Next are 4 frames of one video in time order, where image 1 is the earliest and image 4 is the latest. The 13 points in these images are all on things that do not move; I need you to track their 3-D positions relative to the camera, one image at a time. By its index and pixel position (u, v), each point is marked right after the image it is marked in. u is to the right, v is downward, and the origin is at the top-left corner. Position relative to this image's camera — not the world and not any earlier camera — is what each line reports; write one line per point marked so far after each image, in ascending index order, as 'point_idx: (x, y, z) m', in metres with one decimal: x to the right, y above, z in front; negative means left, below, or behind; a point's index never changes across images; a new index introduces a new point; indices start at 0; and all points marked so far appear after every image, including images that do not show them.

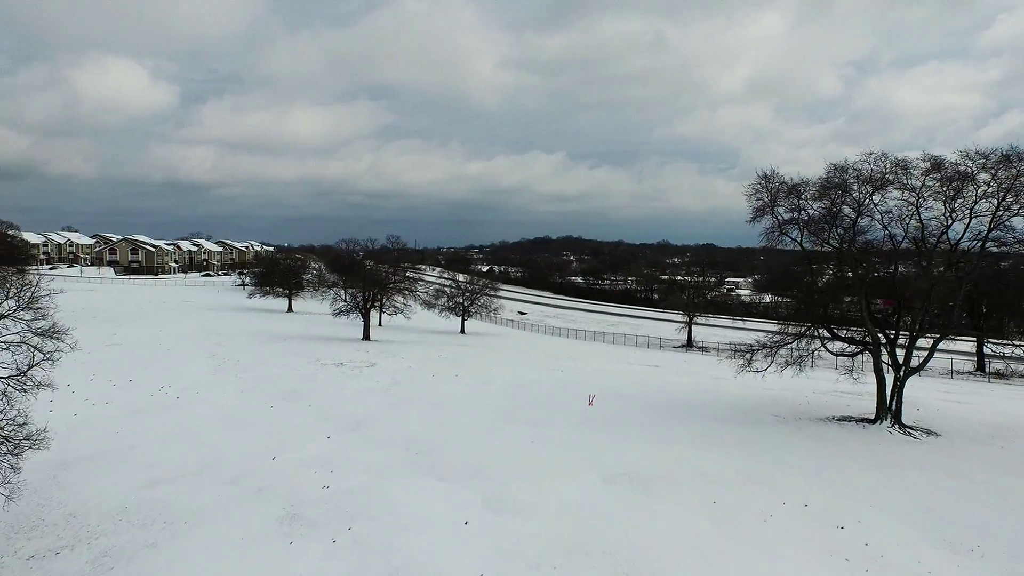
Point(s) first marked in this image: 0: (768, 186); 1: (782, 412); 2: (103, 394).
0: (+6.0, +2.4, +16.6) m
1: (+5.8, -2.7, +15.1) m
2: (-11.4, -2.9, +19.7) m
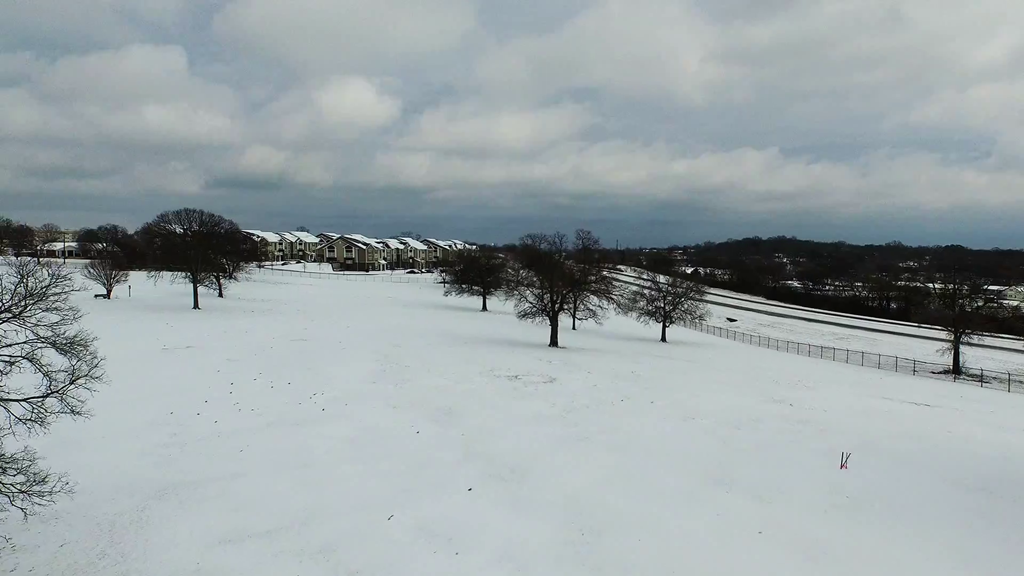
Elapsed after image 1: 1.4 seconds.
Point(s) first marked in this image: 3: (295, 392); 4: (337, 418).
0: (+9.5, +2.2, +10.1) m
1: (+8.8, -2.9, +8.8) m
2: (-6.5, -2.8, +18.0) m
3: (-5.8, -2.7, +18.7) m
4: (-3.9, -2.9, +15.7) m
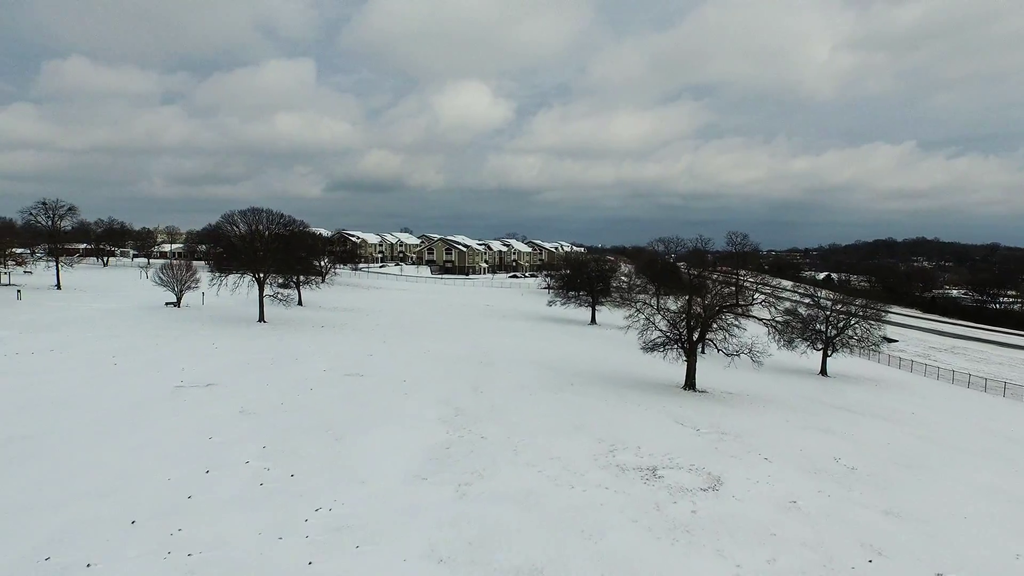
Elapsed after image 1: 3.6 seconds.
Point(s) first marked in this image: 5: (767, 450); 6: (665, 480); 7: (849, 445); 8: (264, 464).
0: (+10.3, +1.3, +0.7) m
1: (+9.3, -3.7, -0.5) m
2: (-4.4, -3.4, +10.9) m
3: (-3.6, -3.4, +11.4) m
4: (-2.2, -3.6, +8.2) m
5: (+5.6, -3.5, +15.4) m
6: (+2.8, -3.4, +12.7) m
7: (+7.8, -3.6, +16.4) m
8: (-4.6, -3.3, +13.2) m
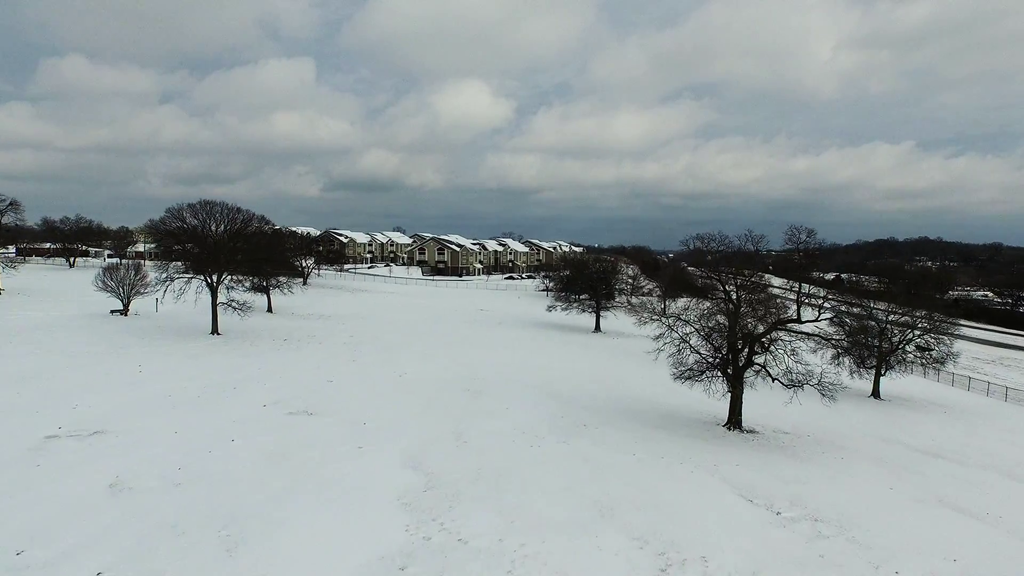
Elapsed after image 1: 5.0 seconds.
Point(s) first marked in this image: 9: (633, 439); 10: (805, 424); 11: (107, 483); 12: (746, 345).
0: (+10.2, +1.0, -4.8) m
1: (+9.3, -4.0, -6.0) m
2: (-4.5, -3.7, +5.3) m
3: (-3.6, -3.7, +5.9) m
4: (-2.3, -3.8, +2.6) m
5: (+5.5, -3.8, +9.9) m
6: (+2.7, -3.7, +7.2) m
7: (+7.7, -3.9, +10.9) m
8: (-4.7, -3.6, +7.6) m
9: (+2.9, -3.6, +17.0) m
10: (+8.2, -3.8, +19.8) m
11: (-7.0, -3.4, +12.1) m
12: (+6.5, -1.5, +19.9) m
